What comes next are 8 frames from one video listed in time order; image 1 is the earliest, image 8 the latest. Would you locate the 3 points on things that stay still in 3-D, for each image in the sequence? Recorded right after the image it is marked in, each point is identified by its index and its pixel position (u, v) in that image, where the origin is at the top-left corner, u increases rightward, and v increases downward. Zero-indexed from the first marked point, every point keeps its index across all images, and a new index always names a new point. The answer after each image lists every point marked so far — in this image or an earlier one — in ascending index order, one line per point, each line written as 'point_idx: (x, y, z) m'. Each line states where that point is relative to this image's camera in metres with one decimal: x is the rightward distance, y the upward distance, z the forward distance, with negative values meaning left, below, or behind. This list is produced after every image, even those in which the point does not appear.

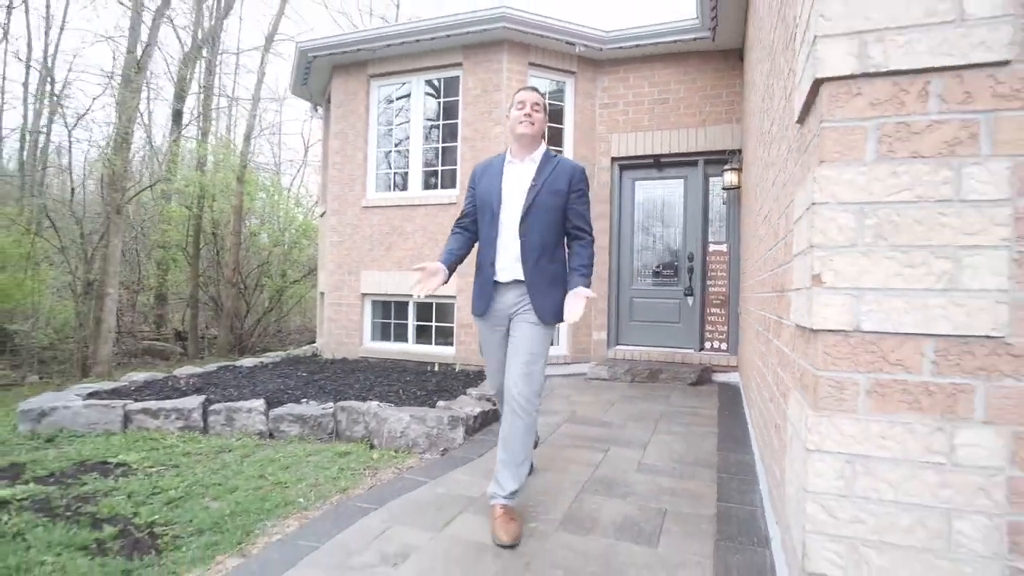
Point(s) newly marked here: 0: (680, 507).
0: (+0.9, -1.1, +2.9) m
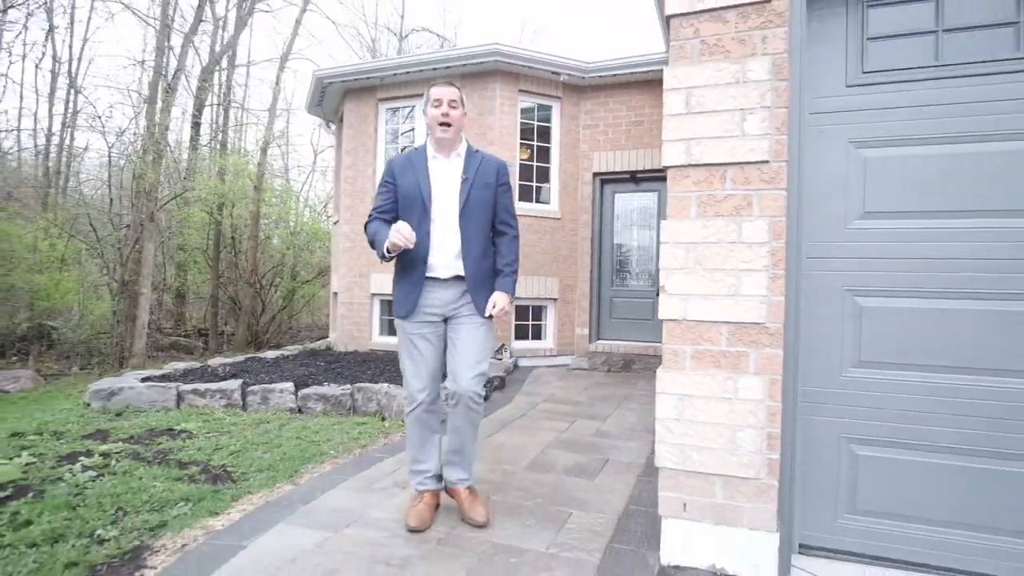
0: (+0.7, -1.1, +3.9) m
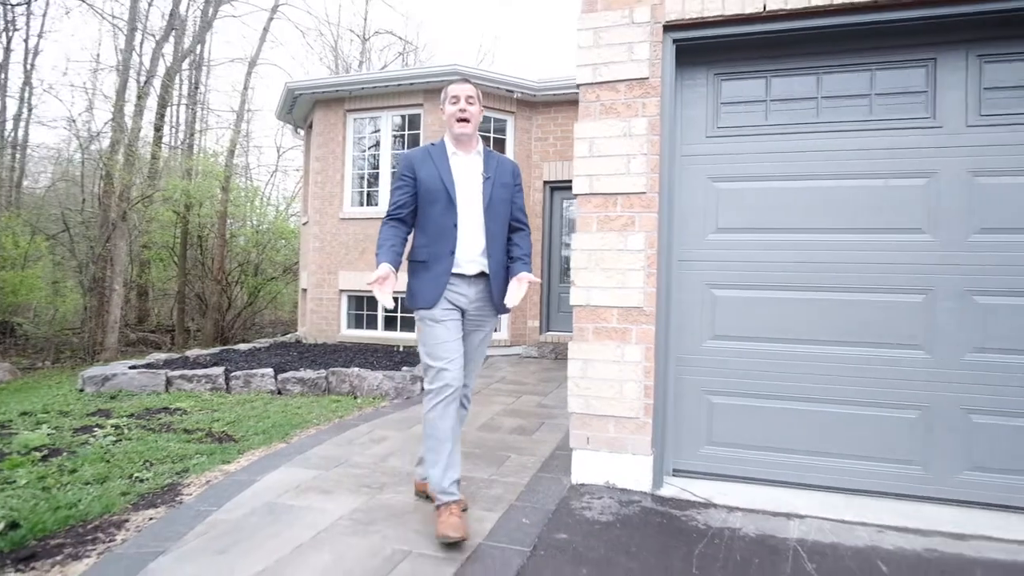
0: (+0.4, -1.1, +4.8) m
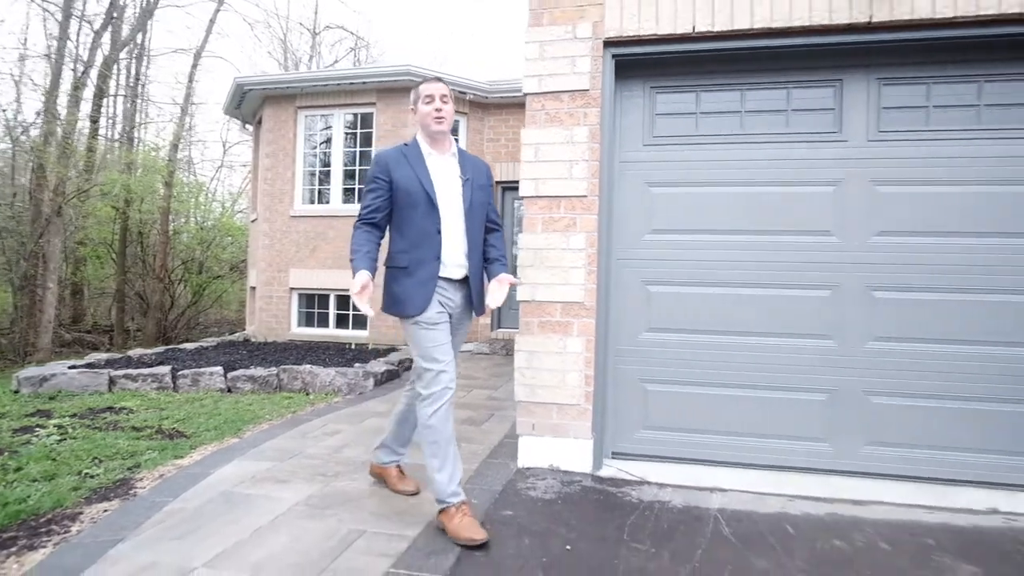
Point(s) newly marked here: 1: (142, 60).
0: (-0.1, -1.1, +5.0) m
1: (-8.4, +5.2, +12.9) m
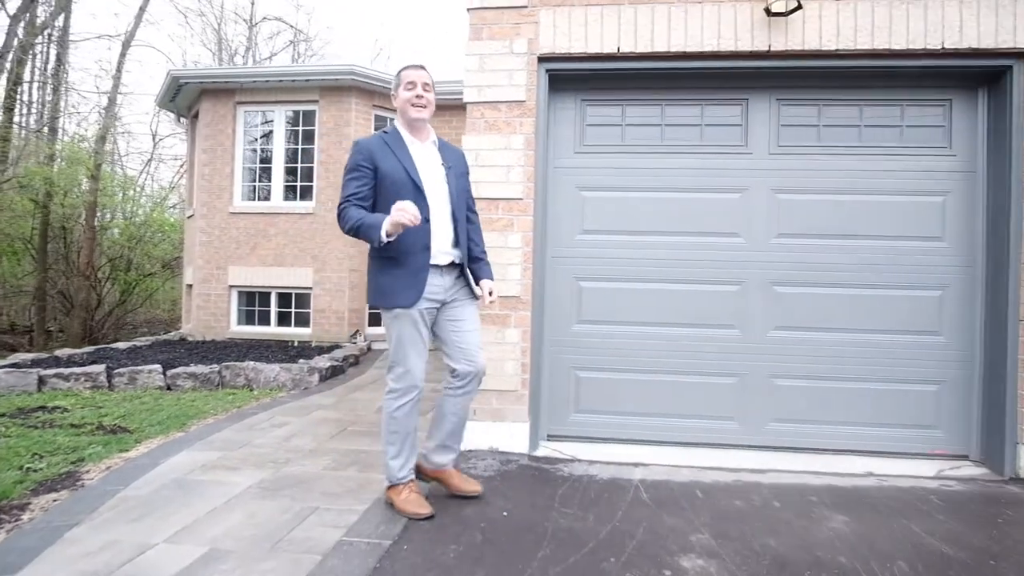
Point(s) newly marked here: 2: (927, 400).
0: (-0.6, -1.1, +5.2) m
1: (-9.7, +5.2, +12.3) m
2: (+2.8, -0.7, +3.8) m
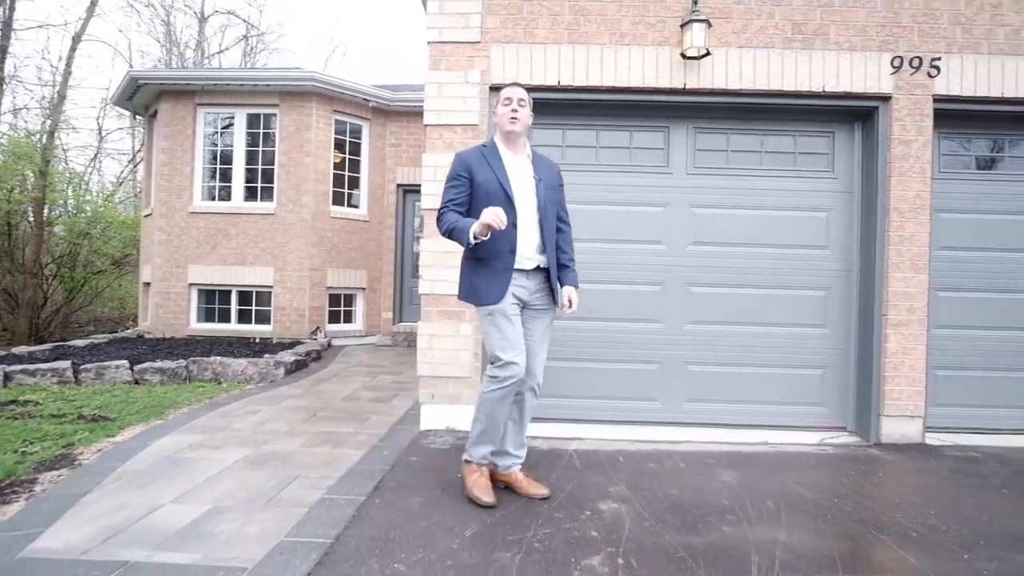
0: (-1.1, -1.0, +5.7) m
1: (-10.7, +5.3, +12.0) m
2: (+2.4, -0.8, +4.6) m
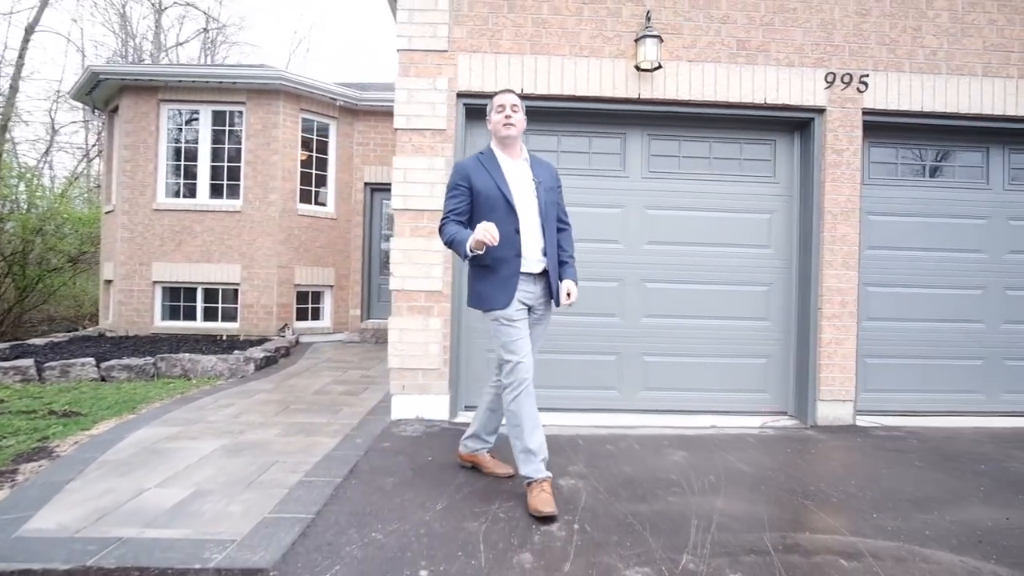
0: (-1.4, -1.0, +5.9) m
1: (-11.4, +5.3, +11.6) m
2: (+2.1, -0.7, +5.0) m
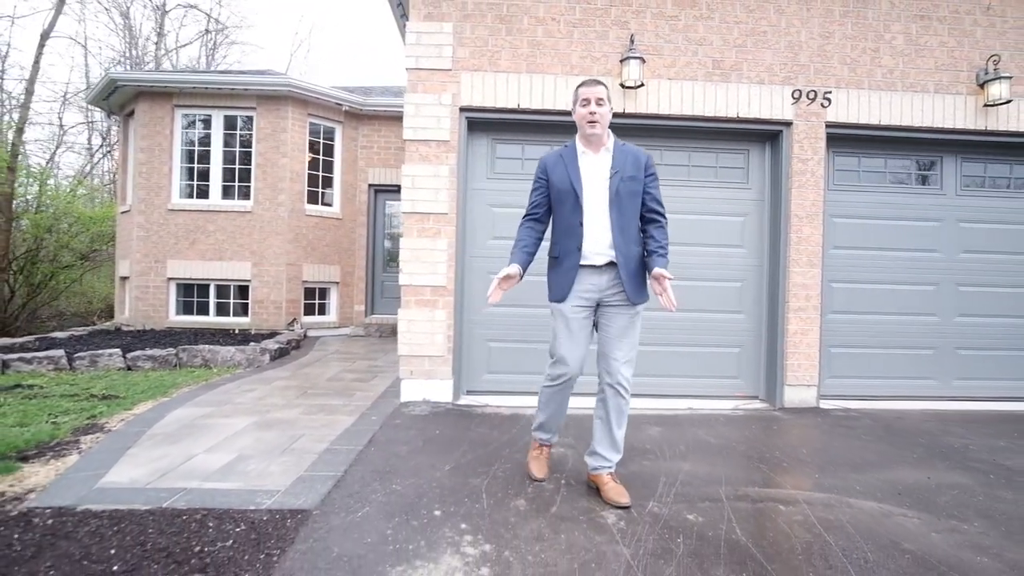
0: (-1.4, -1.0, +6.4) m
1: (-11.4, +5.4, +12.1) m
2: (+2.1, -0.7, +5.5) m
